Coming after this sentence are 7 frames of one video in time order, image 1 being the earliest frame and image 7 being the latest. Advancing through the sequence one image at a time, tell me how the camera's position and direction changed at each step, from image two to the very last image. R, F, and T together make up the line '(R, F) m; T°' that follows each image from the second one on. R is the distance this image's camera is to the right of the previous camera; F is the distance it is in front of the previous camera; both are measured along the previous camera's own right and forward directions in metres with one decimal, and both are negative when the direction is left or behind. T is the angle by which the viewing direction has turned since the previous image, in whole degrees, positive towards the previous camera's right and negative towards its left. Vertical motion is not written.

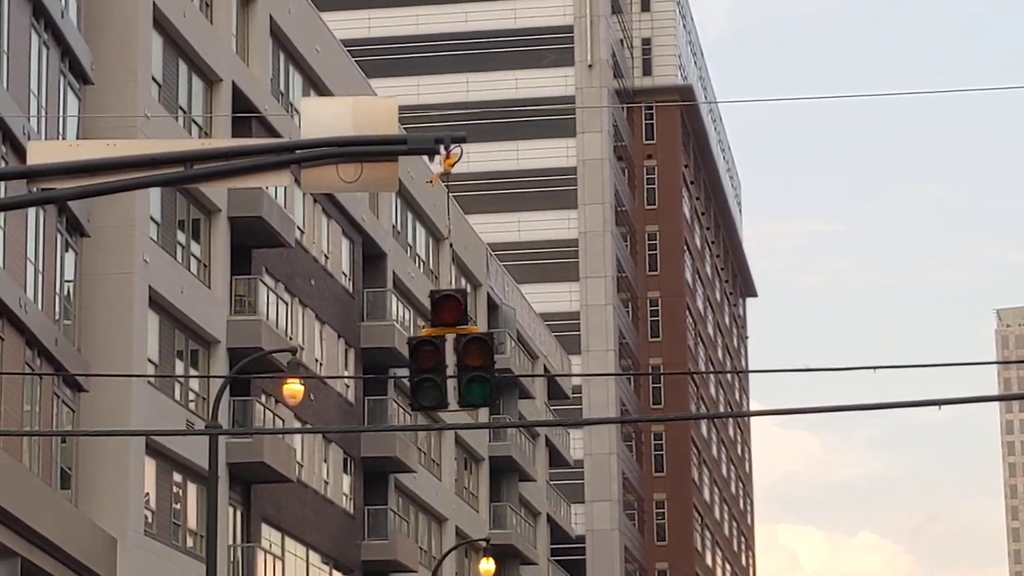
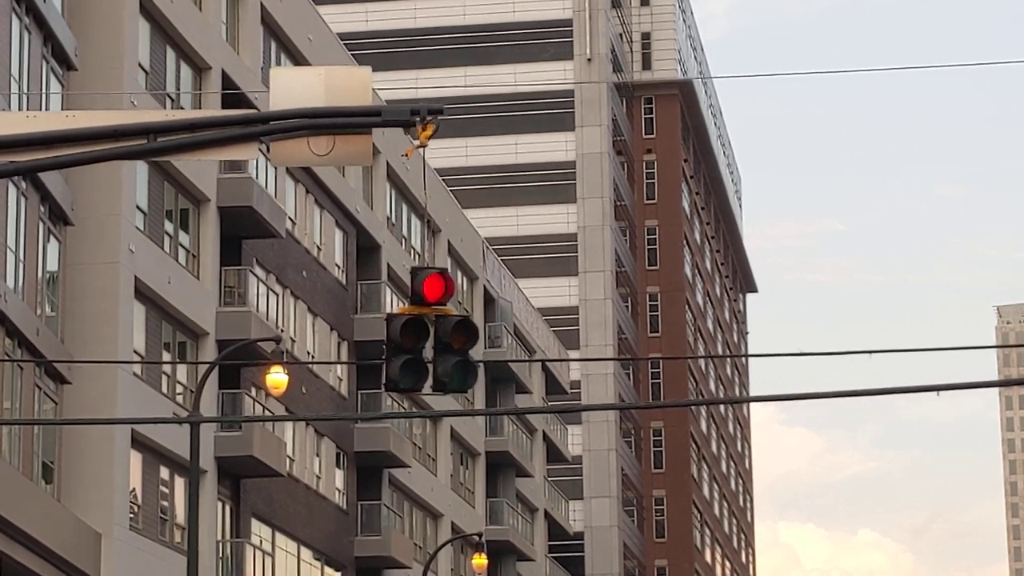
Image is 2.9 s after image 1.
(+0.2, +0.9) m; 0°
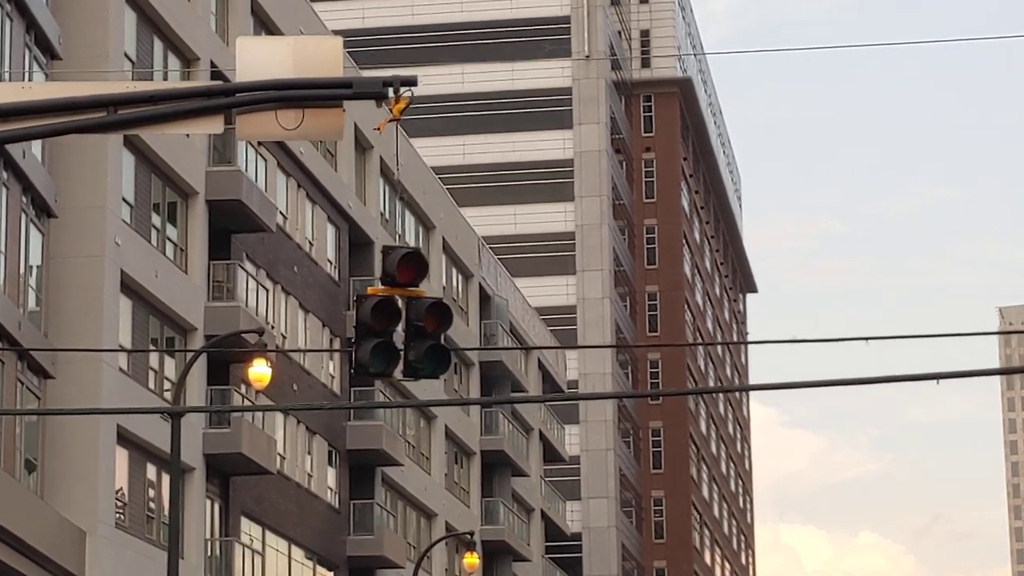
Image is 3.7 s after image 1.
(+0.2, +0.7) m; 0°
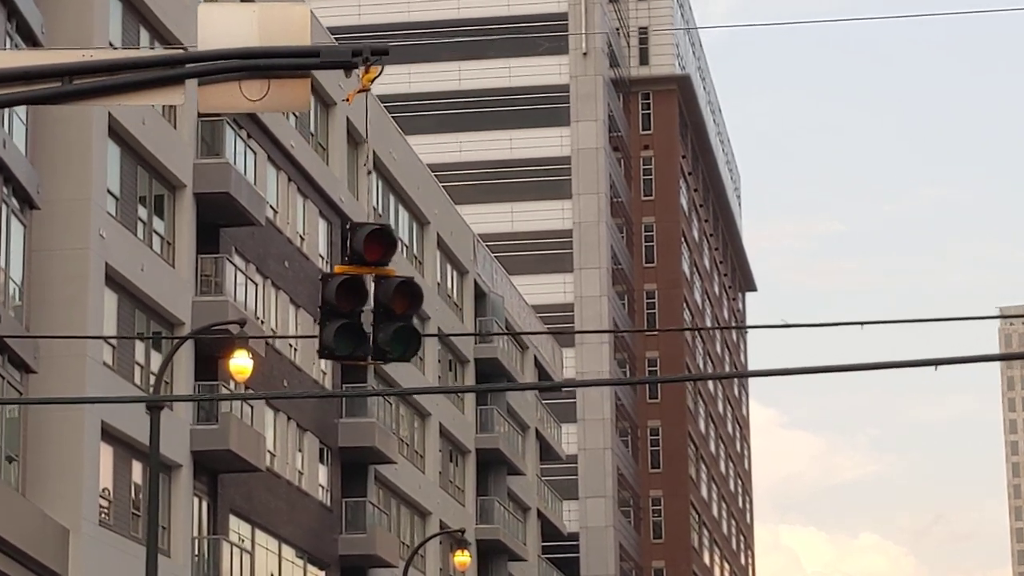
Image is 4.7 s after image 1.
(+0.2, +0.8) m; 0°
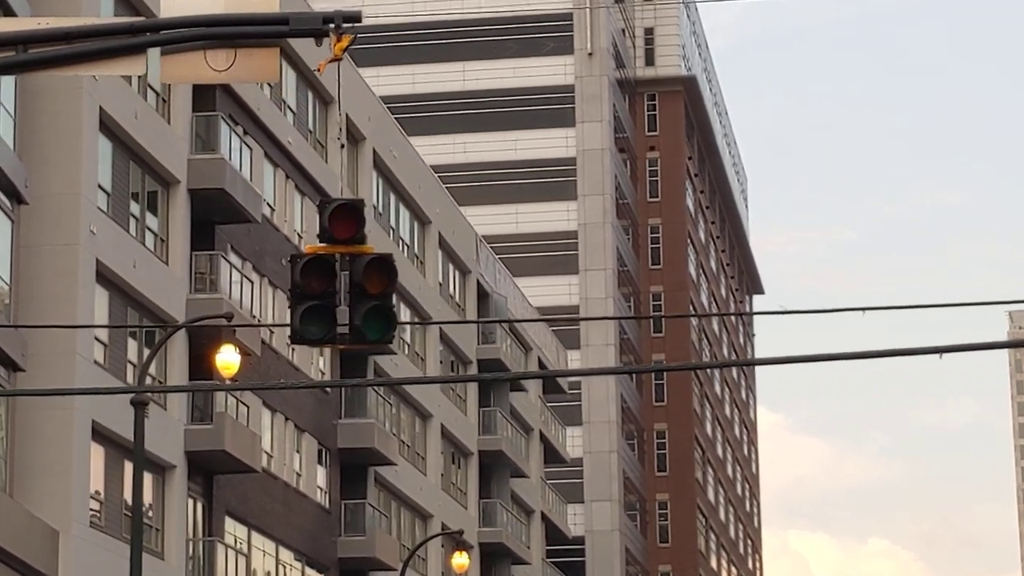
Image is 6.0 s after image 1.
(+0.2, +0.8) m; 0°
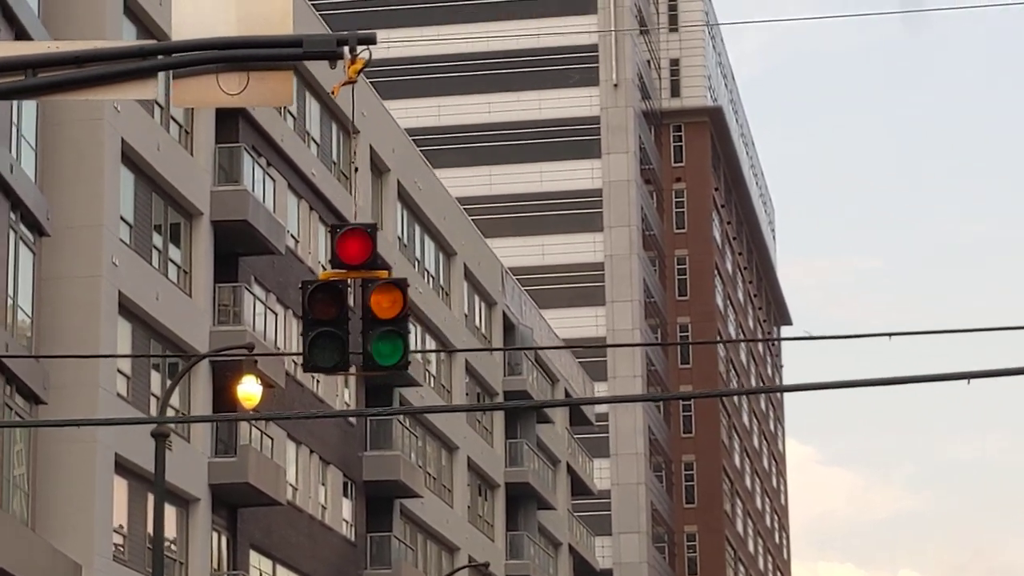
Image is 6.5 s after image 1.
(+0.1, +0.3) m; -1°
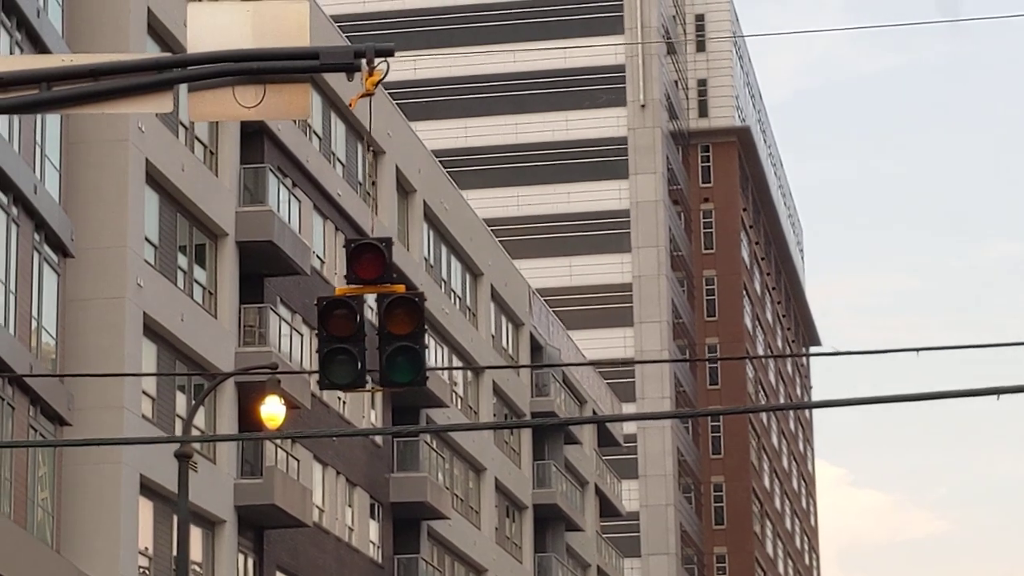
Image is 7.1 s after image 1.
(+0.1, +0.2) m; -1°
